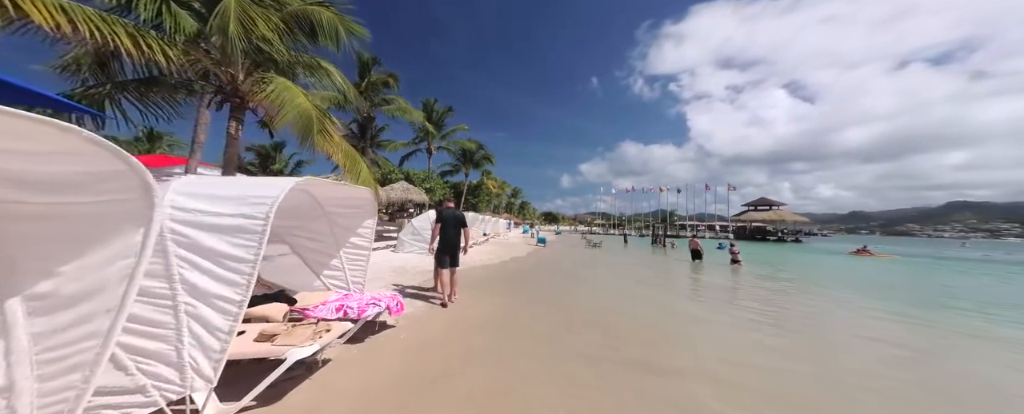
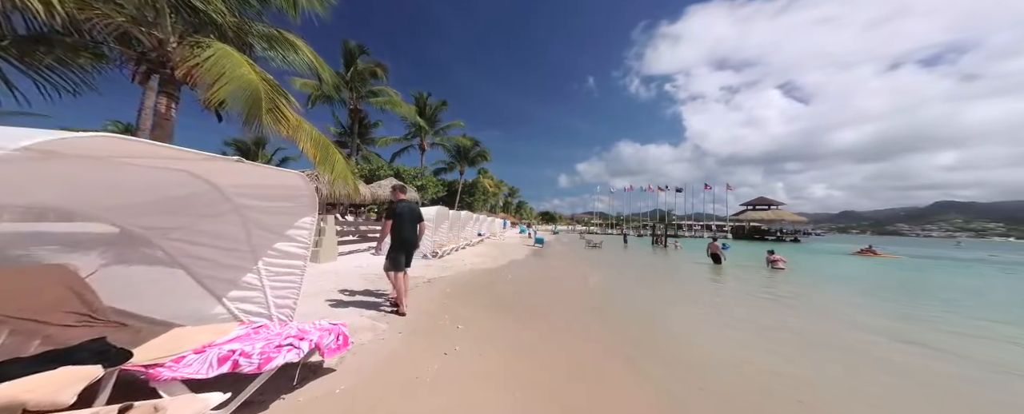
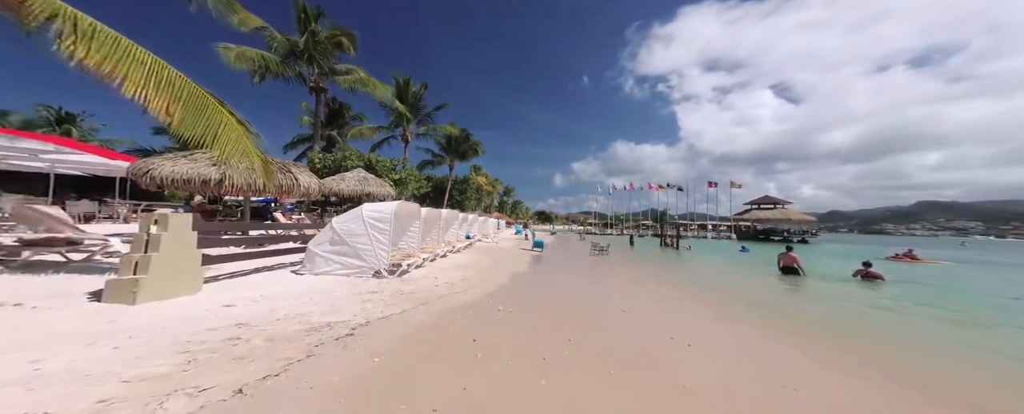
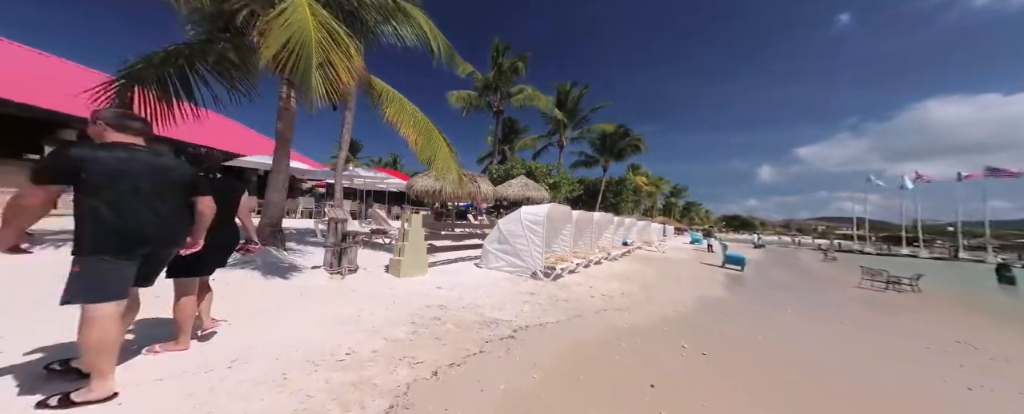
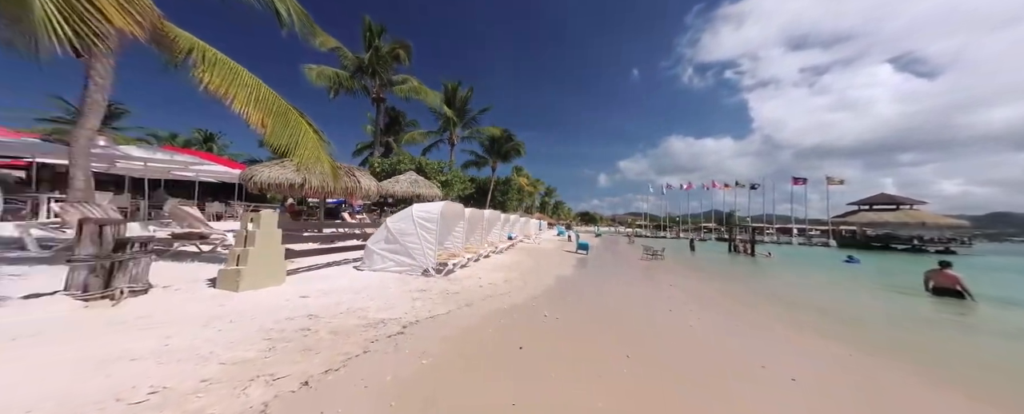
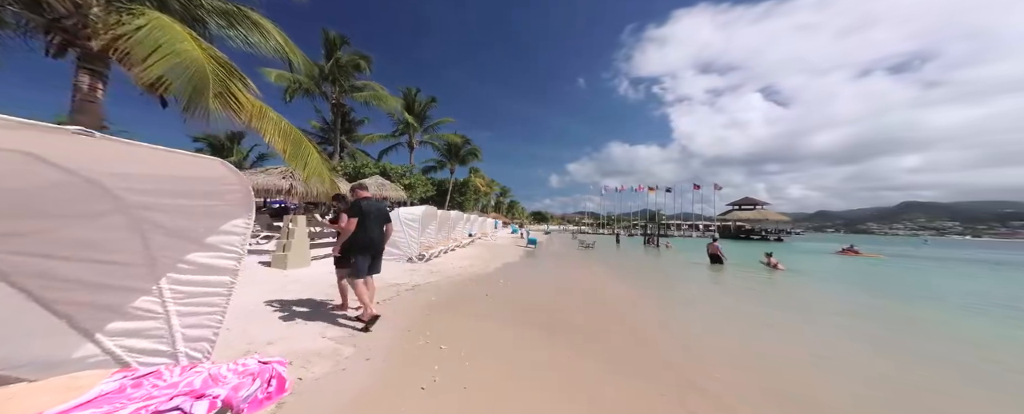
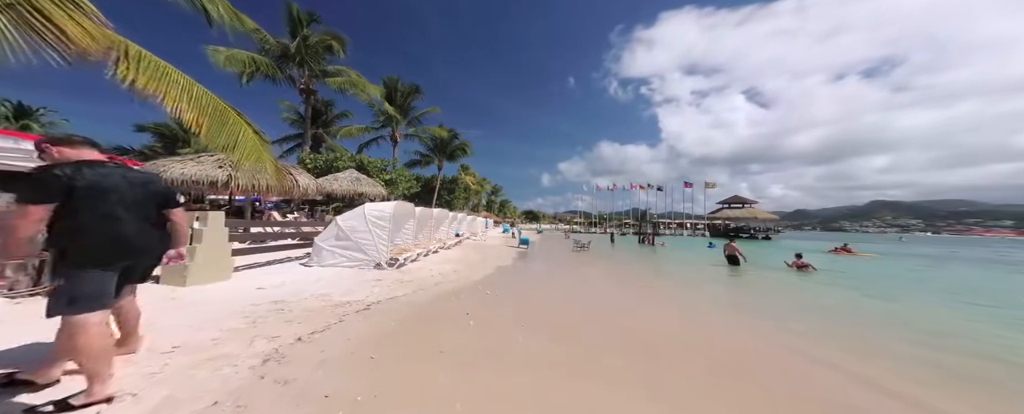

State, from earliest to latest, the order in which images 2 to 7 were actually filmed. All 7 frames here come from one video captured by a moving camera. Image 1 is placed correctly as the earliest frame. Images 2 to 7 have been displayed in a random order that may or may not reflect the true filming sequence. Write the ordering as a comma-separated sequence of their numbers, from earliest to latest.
2, 6, 7, 3, 5, 4
